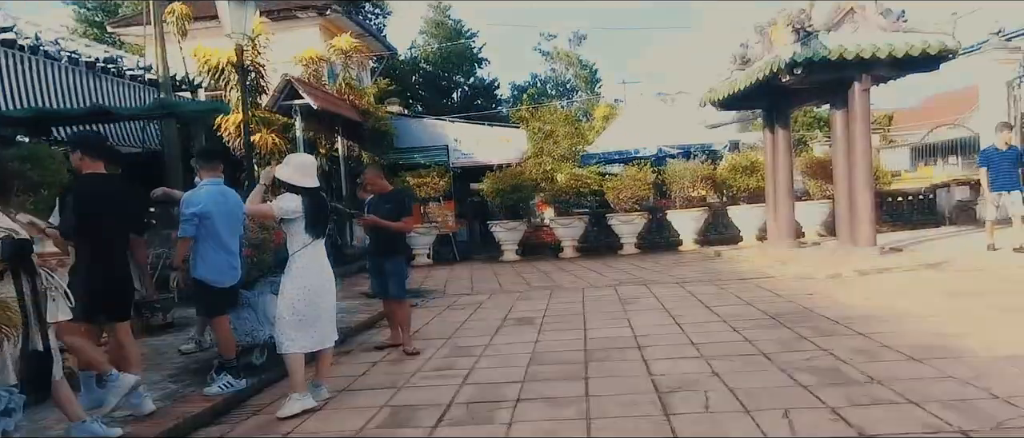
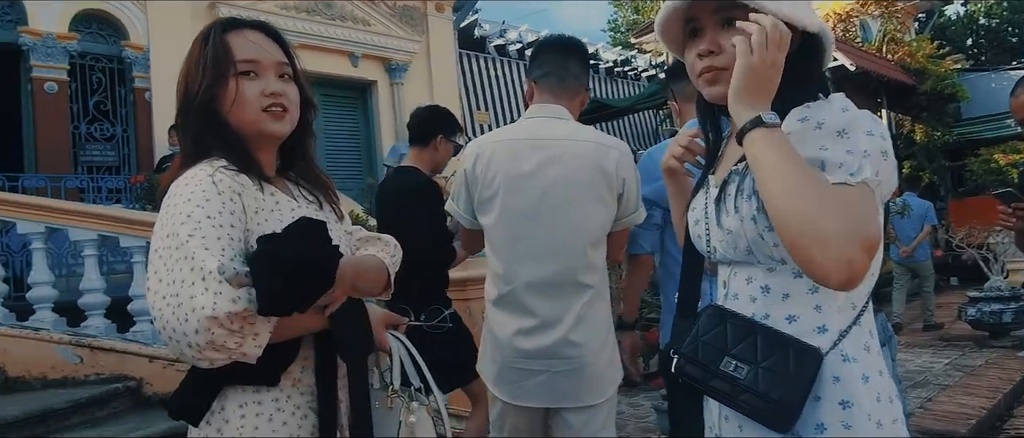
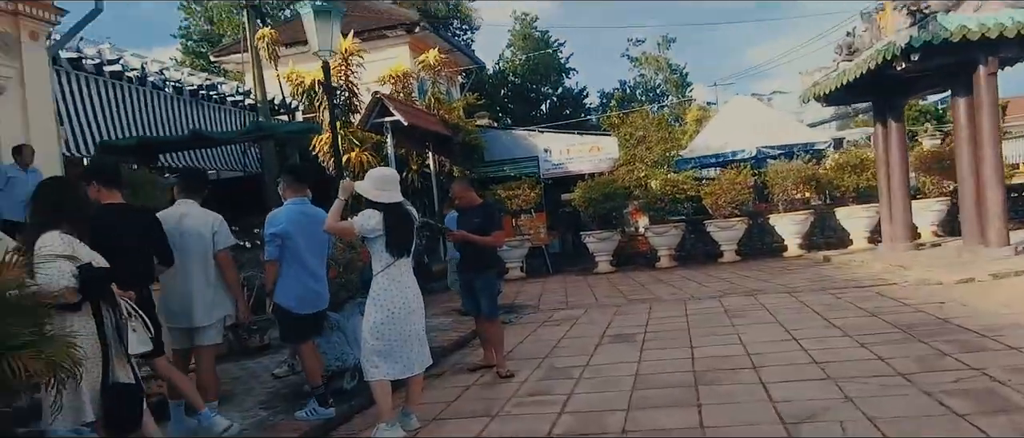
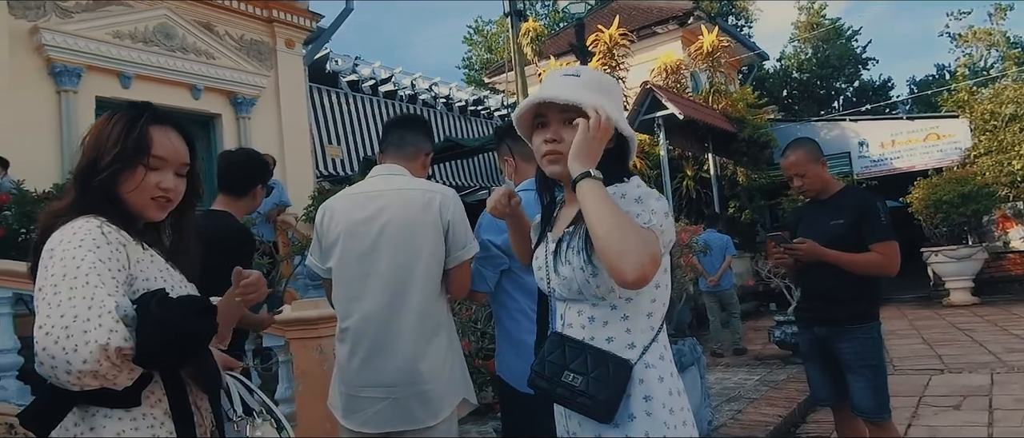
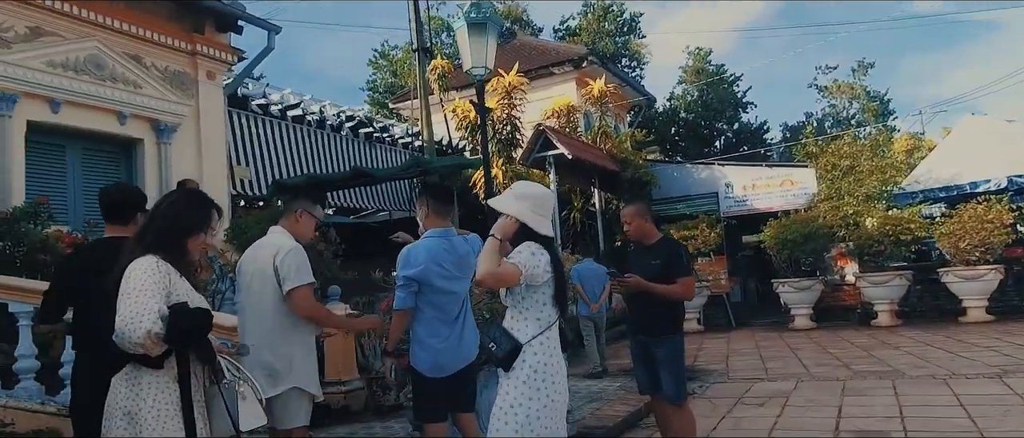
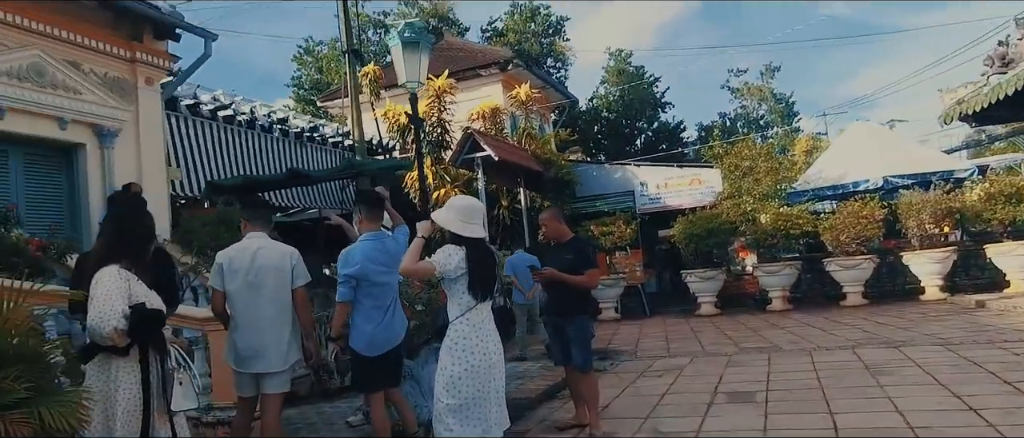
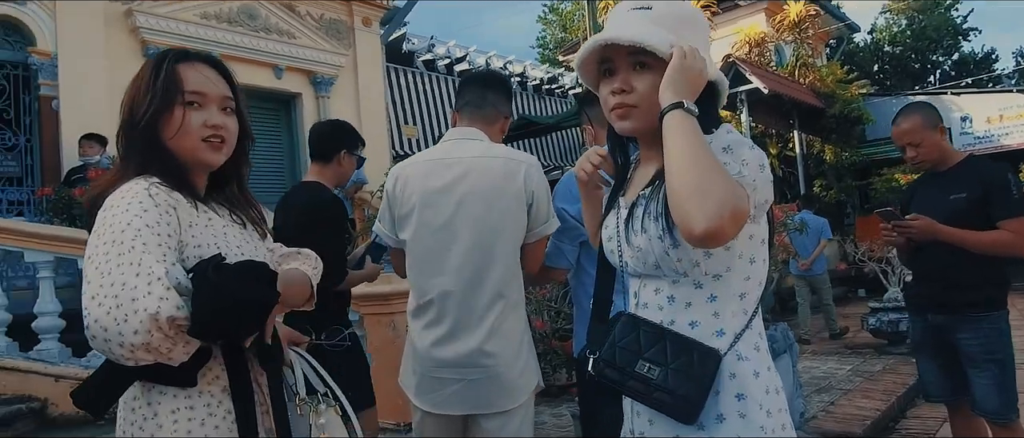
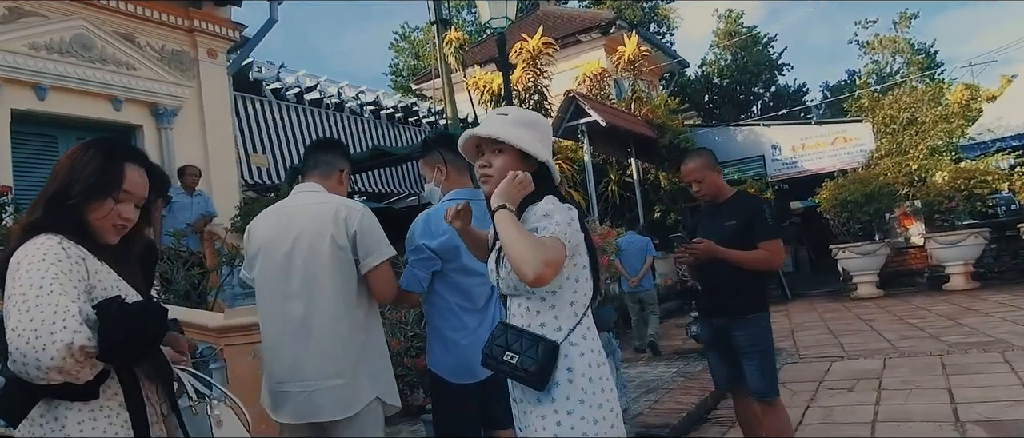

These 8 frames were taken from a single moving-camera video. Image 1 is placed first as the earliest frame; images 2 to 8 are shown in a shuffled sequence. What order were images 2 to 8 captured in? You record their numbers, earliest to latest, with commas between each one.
3, 6, 5, 8, 4, 7, 2
